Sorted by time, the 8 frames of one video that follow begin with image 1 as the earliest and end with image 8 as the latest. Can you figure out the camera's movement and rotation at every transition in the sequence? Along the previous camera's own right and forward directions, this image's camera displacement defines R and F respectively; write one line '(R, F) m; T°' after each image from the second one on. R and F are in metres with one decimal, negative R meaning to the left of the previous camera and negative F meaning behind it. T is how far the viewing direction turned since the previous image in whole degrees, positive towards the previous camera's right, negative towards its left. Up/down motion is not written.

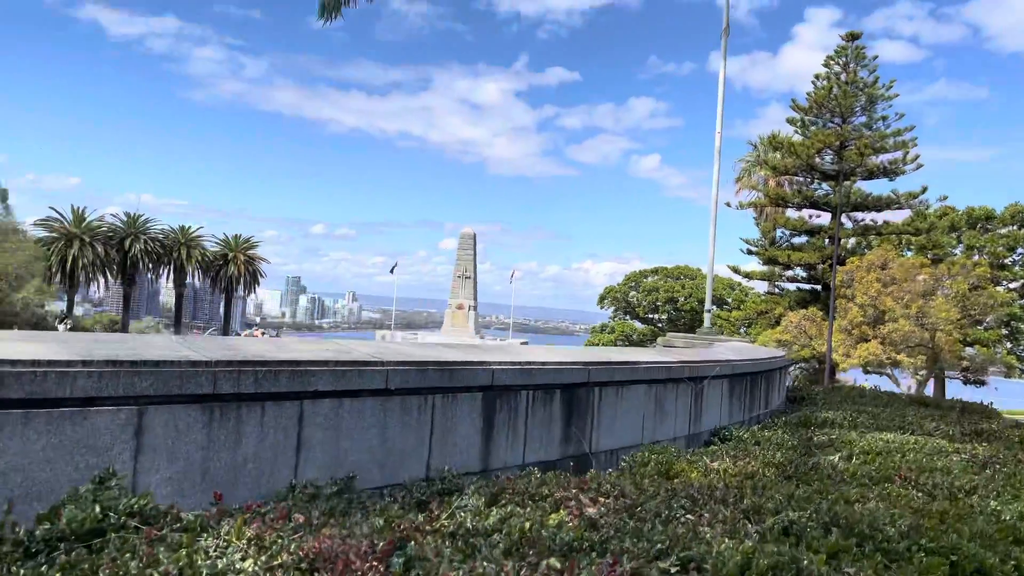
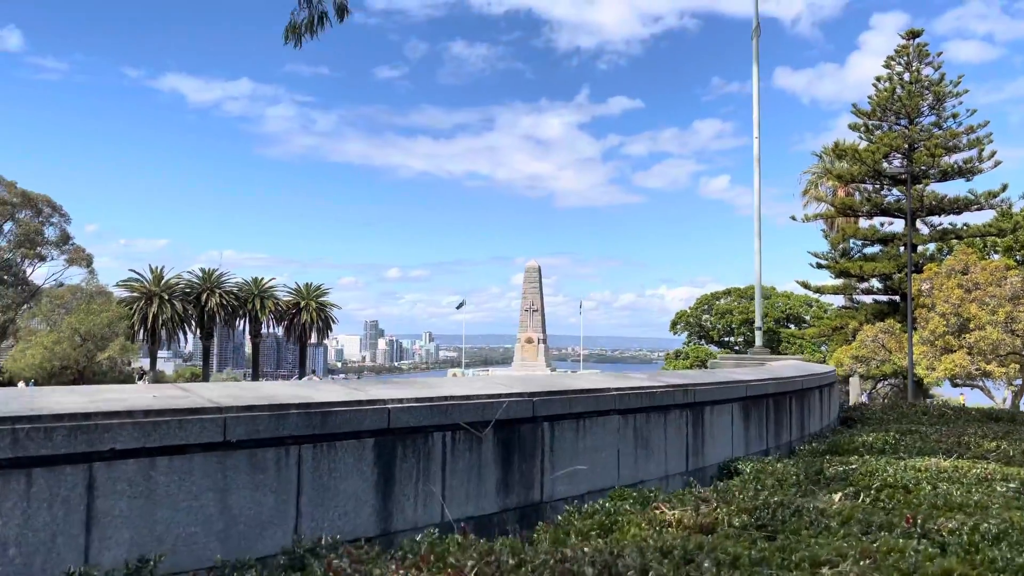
(+0.6, +0.6) m; -5°
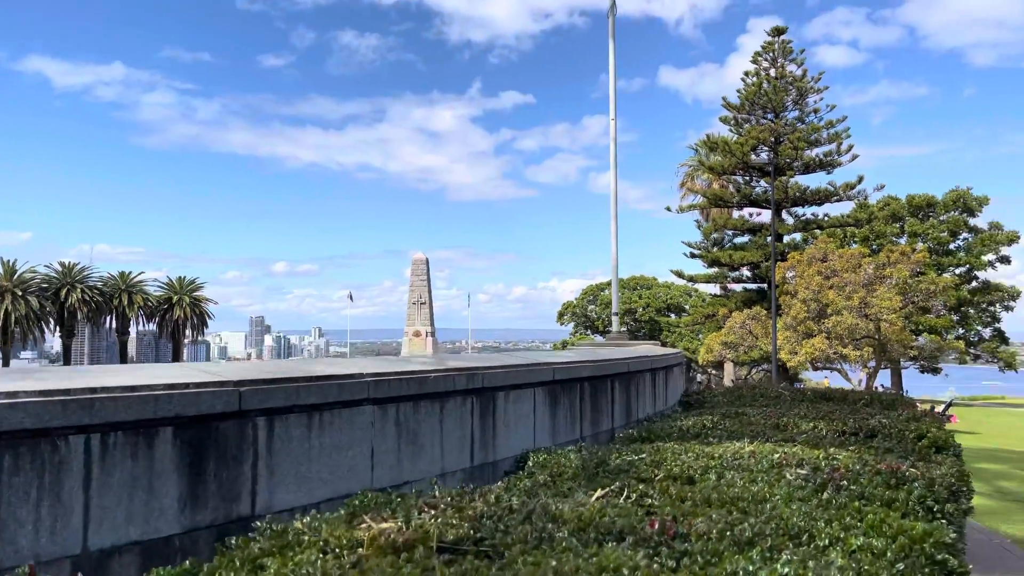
(+0.6, +0.6) m; +8°
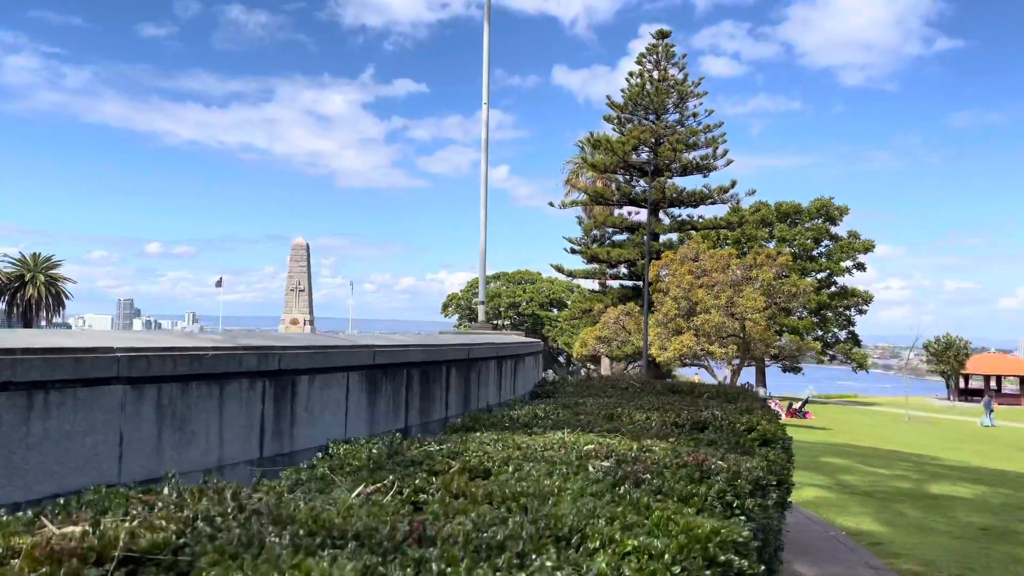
(+0.4, +0.3) m; +8°
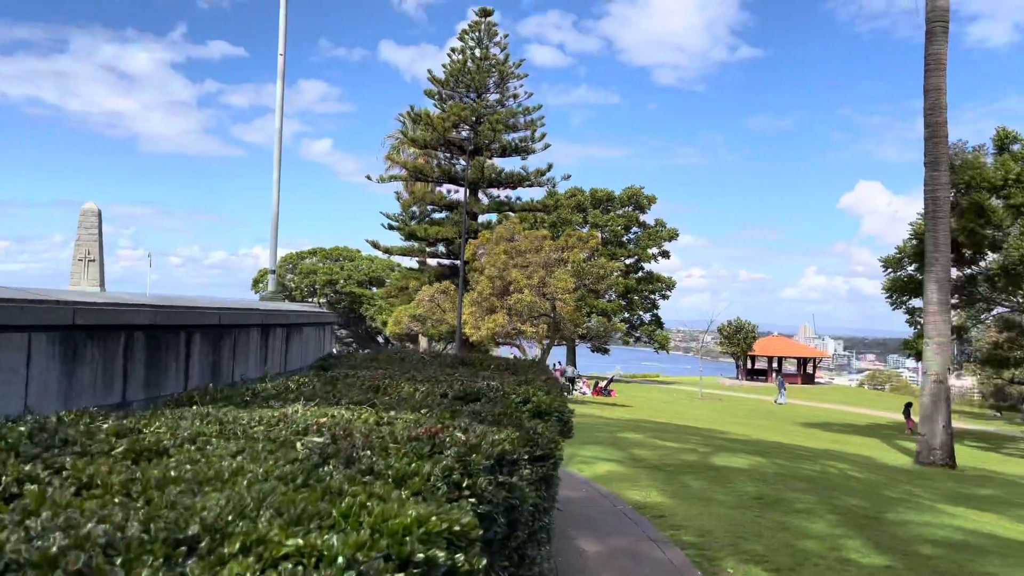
(+0.3, +0.5) m; +13°
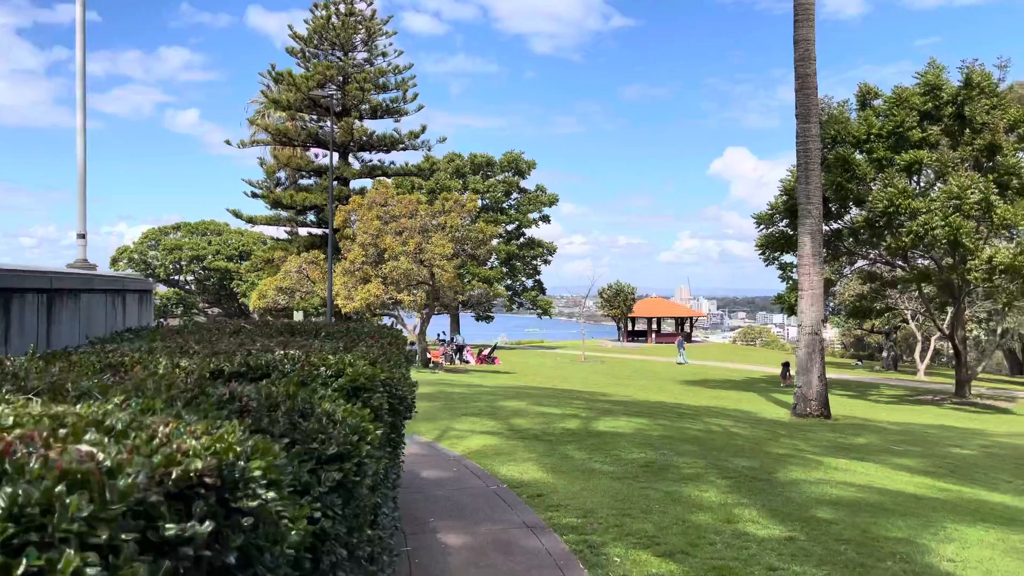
(+0.3, +1.1) m; +8°
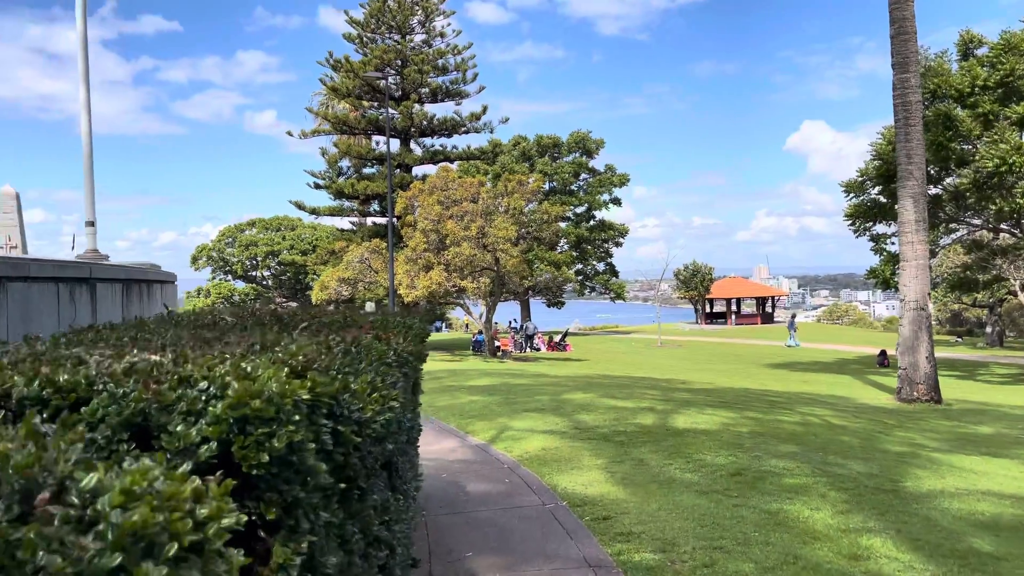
(+0.1, +1.3) m; -5°
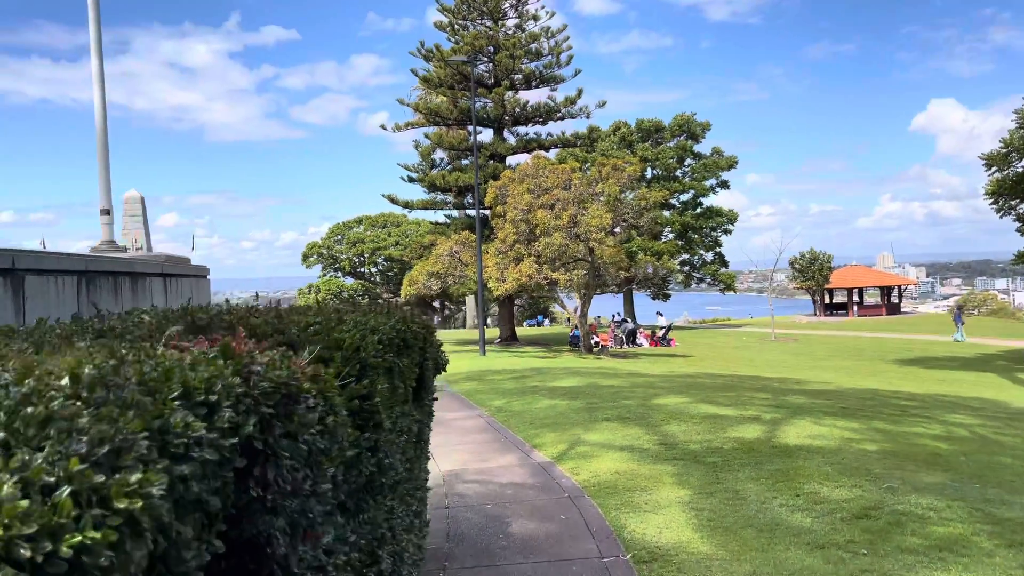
(+0.4, +1.4) m; -8°
